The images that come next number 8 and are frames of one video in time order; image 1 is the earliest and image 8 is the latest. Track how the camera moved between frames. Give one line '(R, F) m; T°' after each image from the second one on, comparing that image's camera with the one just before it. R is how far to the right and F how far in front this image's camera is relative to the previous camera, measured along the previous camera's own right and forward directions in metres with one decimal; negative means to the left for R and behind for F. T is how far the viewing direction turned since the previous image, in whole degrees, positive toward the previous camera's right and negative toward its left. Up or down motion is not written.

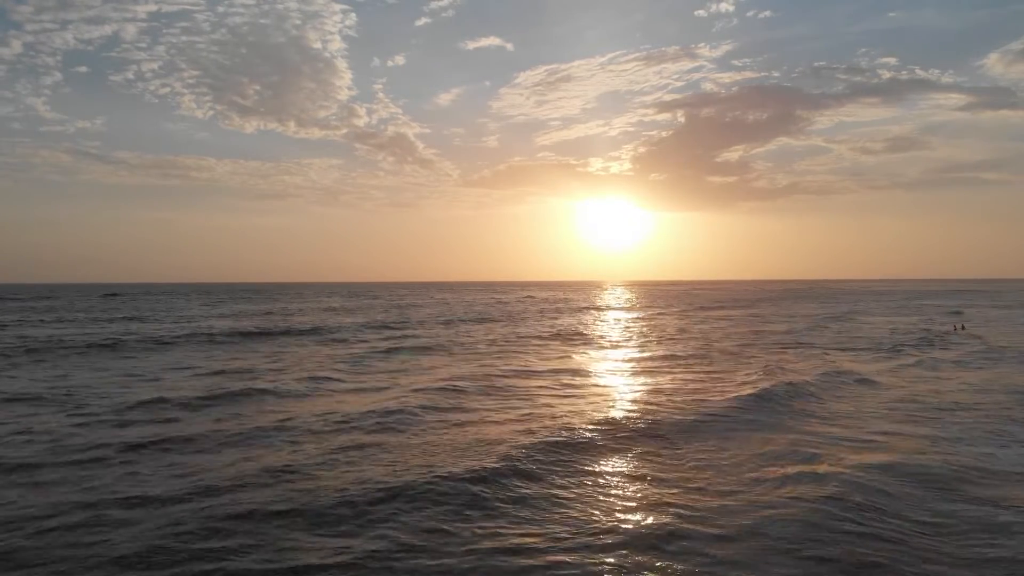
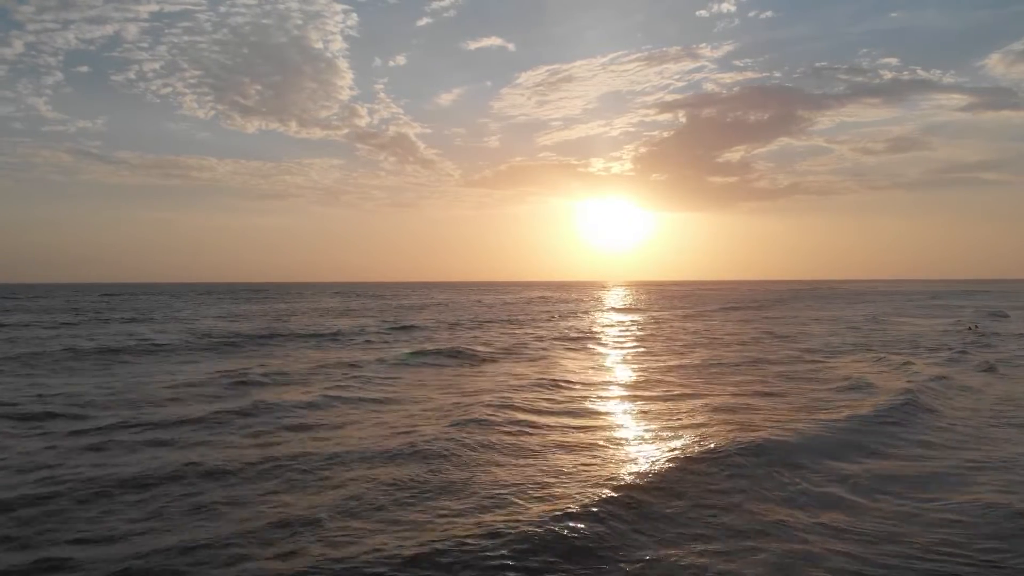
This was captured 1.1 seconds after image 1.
(-1.4, +0.9) m; 0°
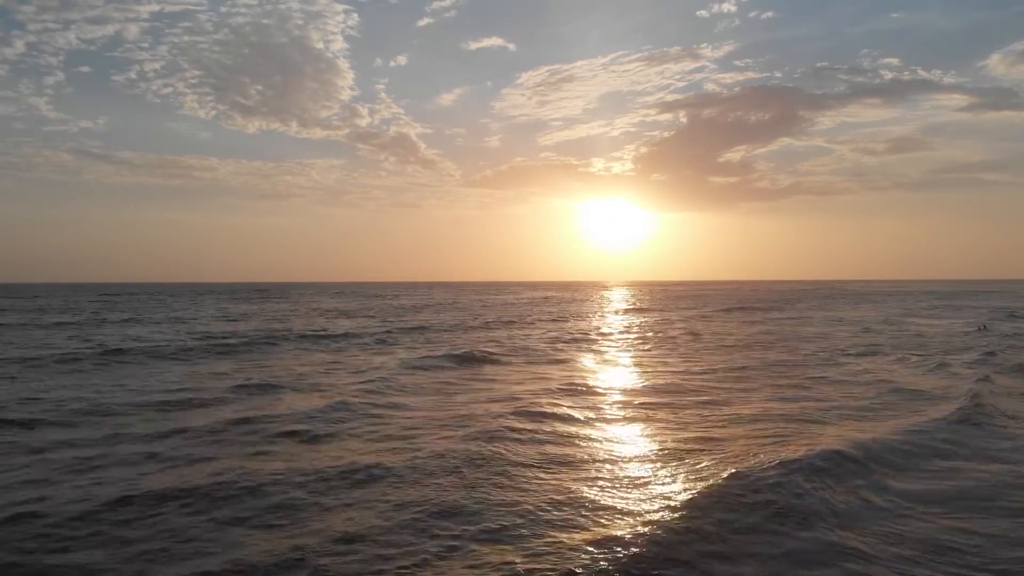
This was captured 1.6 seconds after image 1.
(-2.0, -1.7) m; 0°
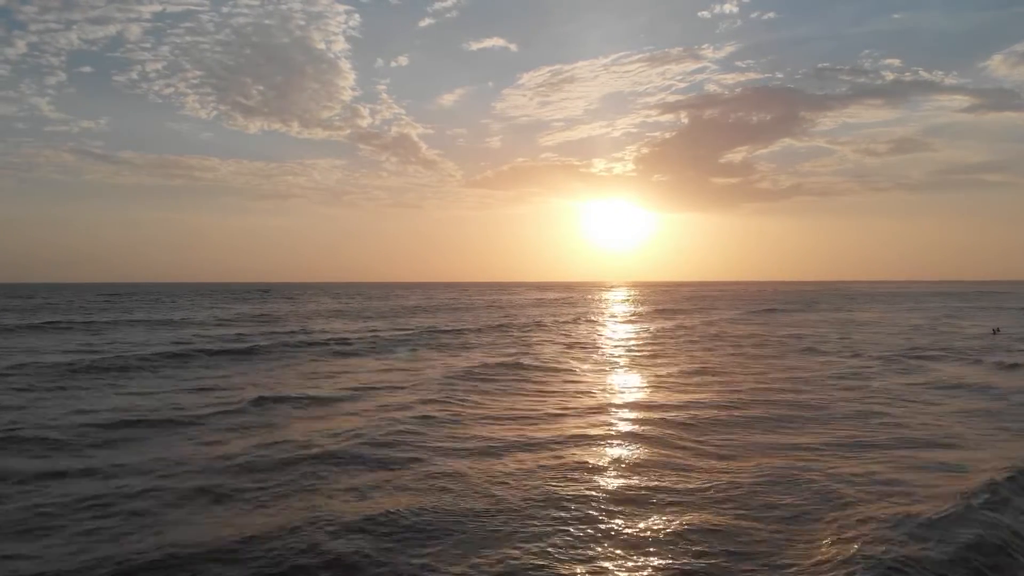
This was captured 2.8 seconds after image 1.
(-0.9, +1.6) m; 0°
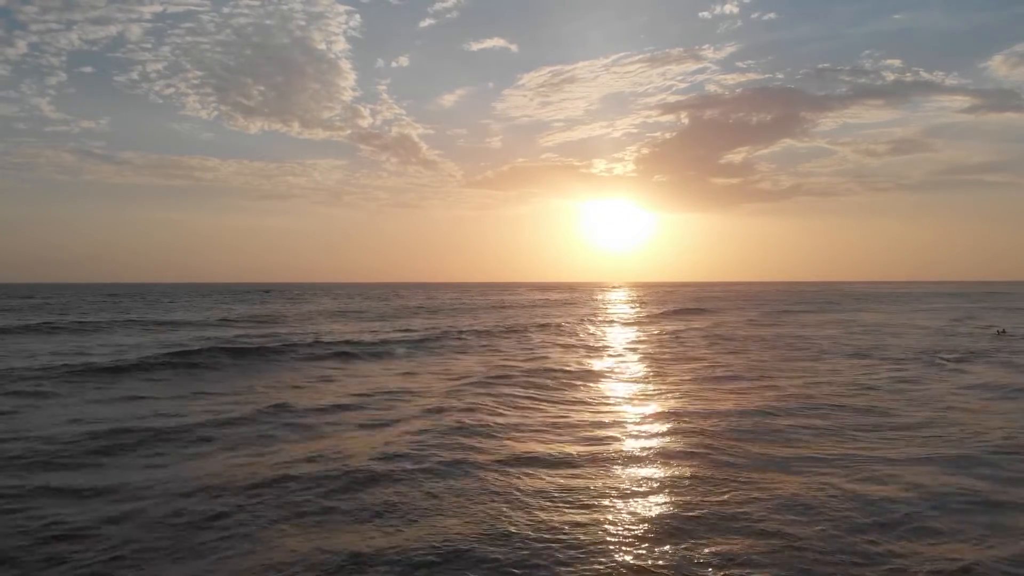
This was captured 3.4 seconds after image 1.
(+0.9, +0.5) m; 0°
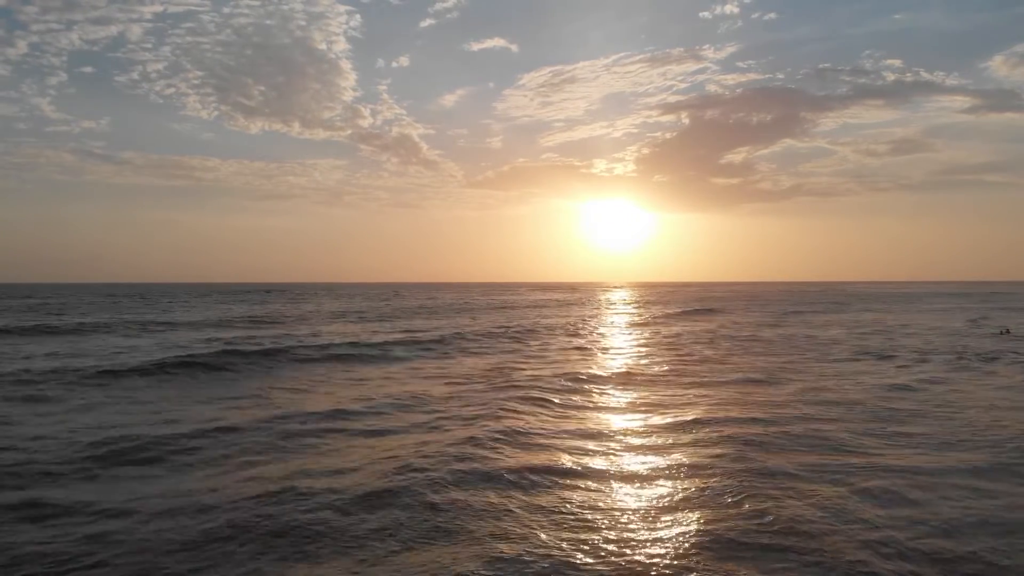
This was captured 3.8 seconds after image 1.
(+0.7, -1.5) m; 0°
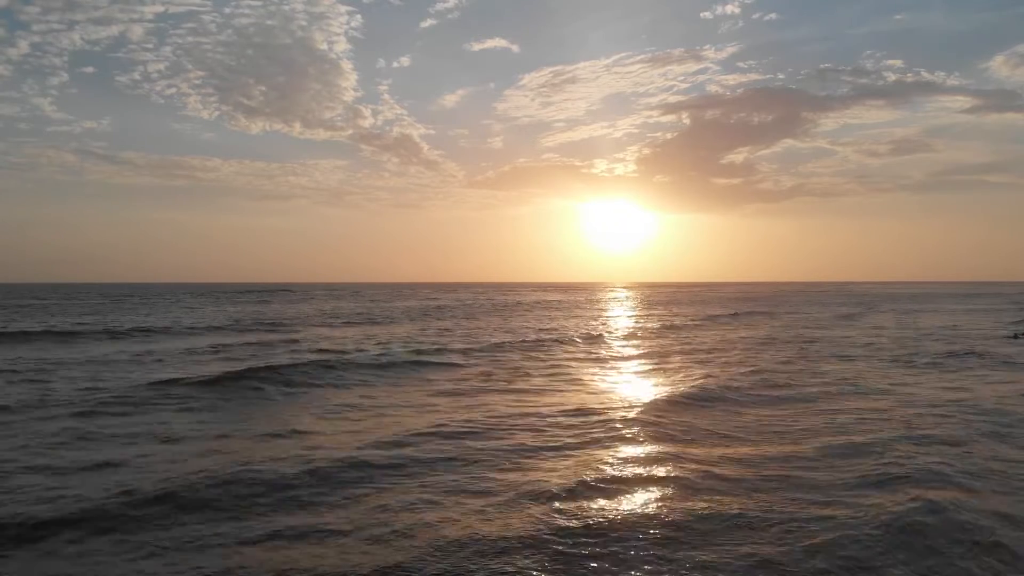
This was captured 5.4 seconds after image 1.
(-0.6, +1.0) m; 0°
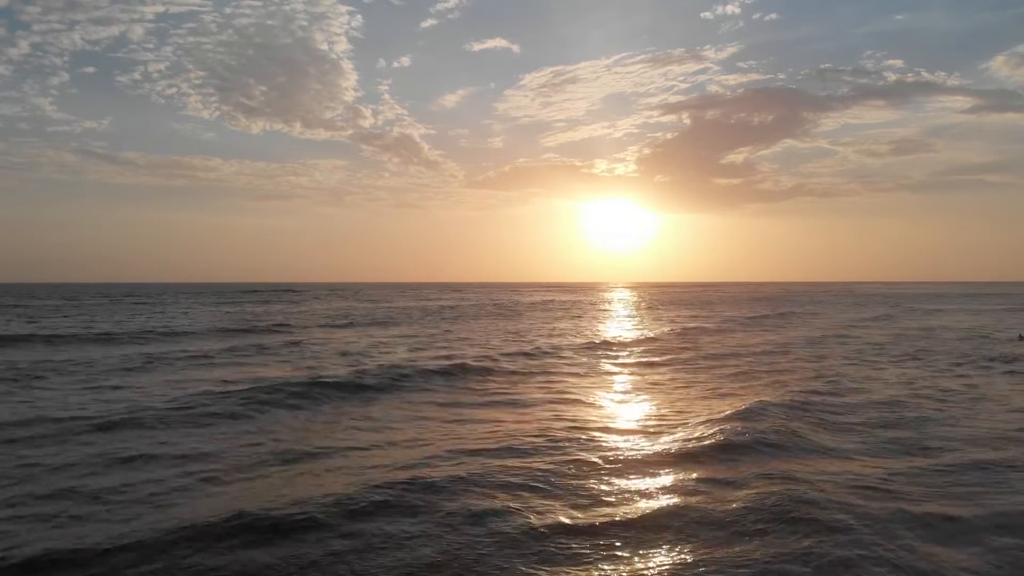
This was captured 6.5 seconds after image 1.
(-0.9, +1.7) m; 0°
